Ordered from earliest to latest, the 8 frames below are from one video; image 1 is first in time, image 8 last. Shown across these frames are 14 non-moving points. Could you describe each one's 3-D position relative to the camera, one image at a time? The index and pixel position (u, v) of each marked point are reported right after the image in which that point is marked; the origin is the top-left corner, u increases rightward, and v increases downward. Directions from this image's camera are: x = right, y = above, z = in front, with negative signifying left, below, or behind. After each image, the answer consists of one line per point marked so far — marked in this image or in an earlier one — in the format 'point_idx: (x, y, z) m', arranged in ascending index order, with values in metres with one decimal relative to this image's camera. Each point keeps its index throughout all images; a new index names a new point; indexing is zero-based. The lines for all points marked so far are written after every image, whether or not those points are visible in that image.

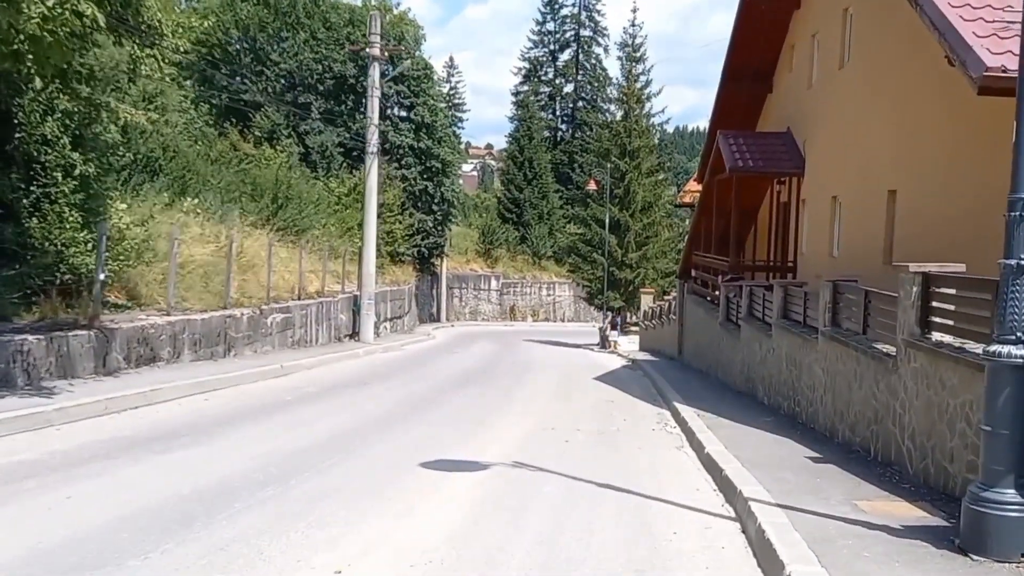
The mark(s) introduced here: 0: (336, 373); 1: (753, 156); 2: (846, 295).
0: (-3.0, -1.5, +19.6) m
1: (+4.0, +2.2, +17.9) m
2: (+2.8, -0.1, +9.2) m
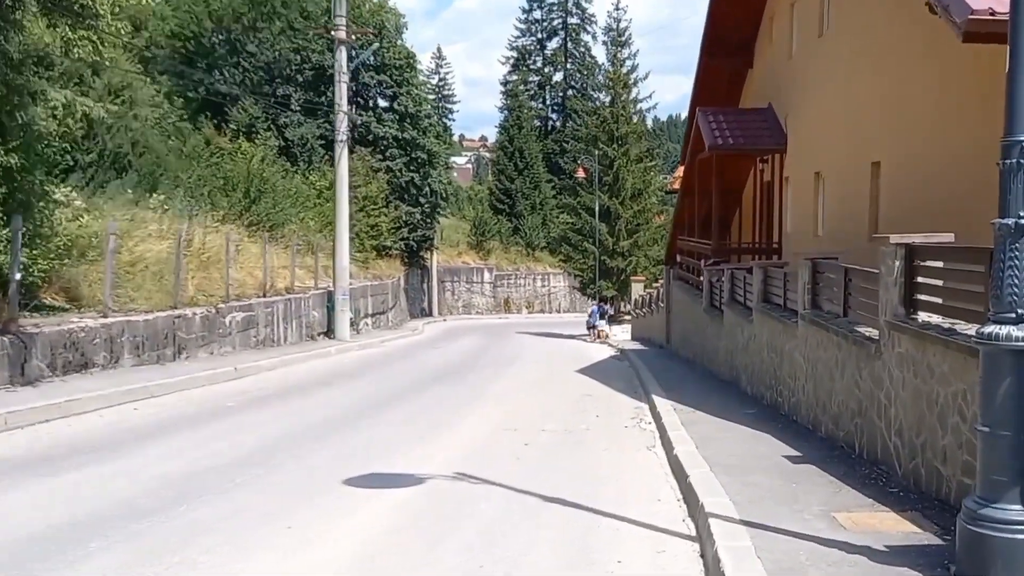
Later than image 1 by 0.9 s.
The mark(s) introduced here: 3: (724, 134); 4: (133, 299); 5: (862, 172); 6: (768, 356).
0: (-3.4, -1.4, +18.8) m
1: (+3.5, +2.5, +17.1) m
2: (+2.4, +0.1, +8.4) m
3: (+3.4, +2.5, +17.2) m
4: (-6.2, -0.2, +18.6) m
5: (+4.0, +1.4, +12.3) m
6: (+2.6, -0.7, +11.1) m
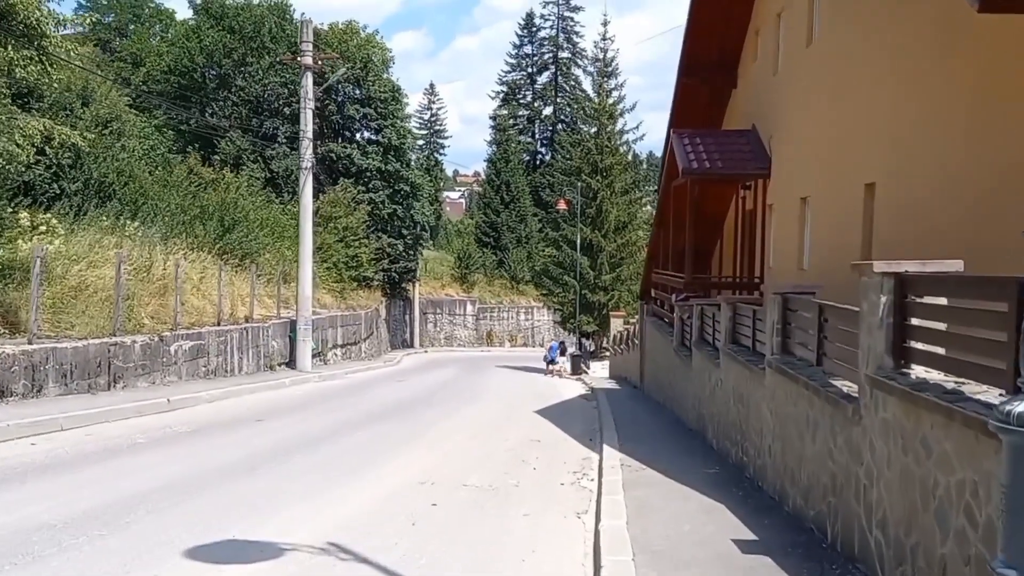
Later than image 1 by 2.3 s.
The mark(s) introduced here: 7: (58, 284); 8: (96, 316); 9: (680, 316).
0: (-4.1, -1.8, +17.3) m
1: (+2.9, +1.9, +15.8) m
2: (+1.8, -0.2, +7.0) m
3: (+2.8, +1.9, +15.9) m
4: (-6.9, -0.6, +17.1) m
5: (+3.4, +0.9, +11.0) m
6: (+2.0, -1.1, +9.7) m
7: (-7.7, +0.1, +18.4) m
8: (-6.9, -0.4, +18.0) m
9: (+2.4, -0.4, +16.0) m
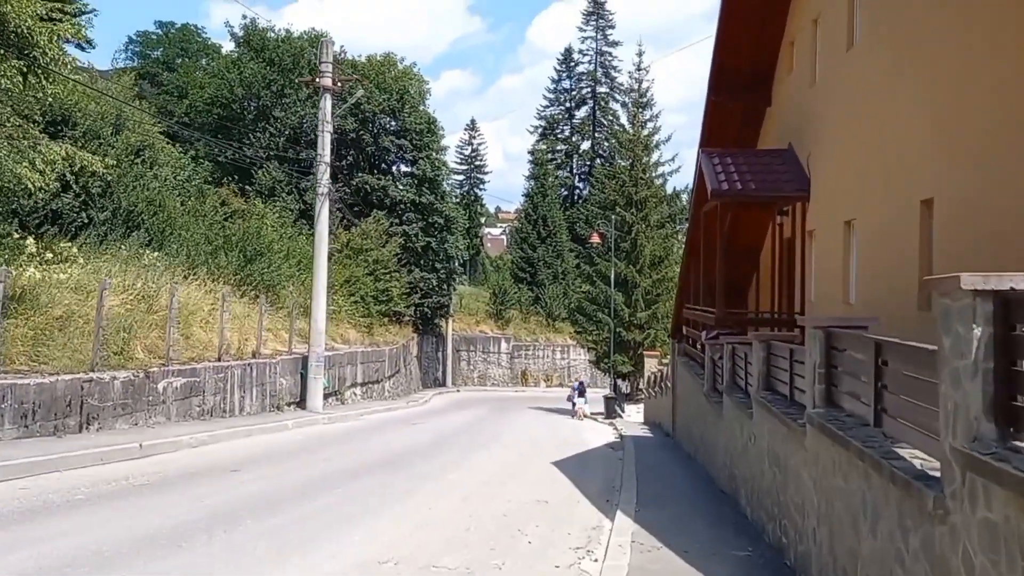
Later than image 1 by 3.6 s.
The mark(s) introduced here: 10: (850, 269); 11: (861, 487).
0: (-3.9, -2.3, +15.8) m
1: (+3.1, +1.4, +14.2) m
2: (+1.7, -0.3, +5.4) m
3: (+3.0, +1.4, +14.3) m
4: (-6.7, -1.0, +15.8) m
5: (+3.4, +0.6, +9.3) m
6: (+1.9, -1.4, +8.0) m
7: (-7.4, -0.5, +17.1) m
8: (-6.7, -0.9, +16.6) m
9: (+2.6, -0.9, +14.3) m
10: (+3.6, +0.2, +11.7) m
11: (+1.4, -0.8, +4.4) m
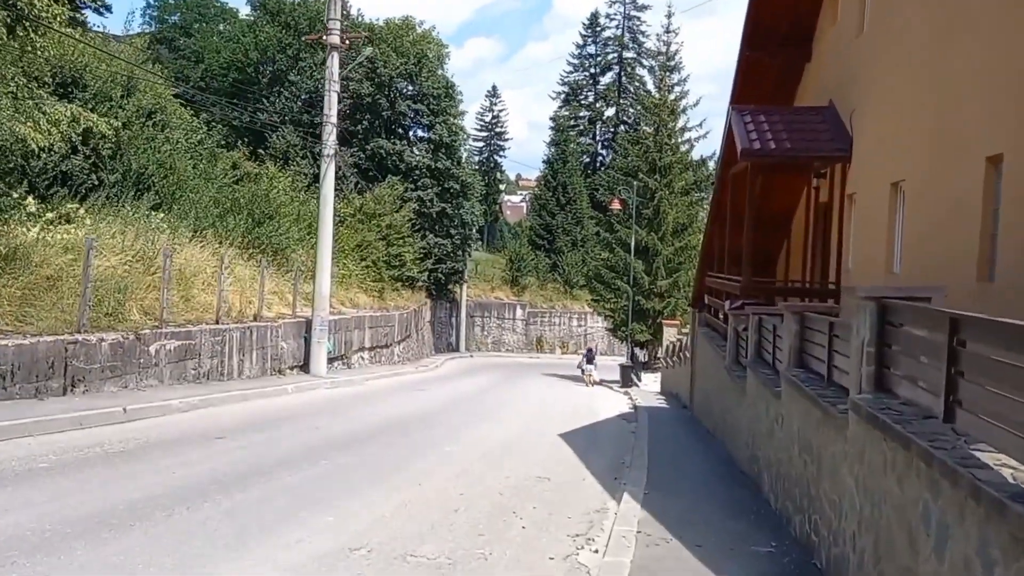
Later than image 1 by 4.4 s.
0: (-3.9, -1.7, +15.1) m
1: (+3.2, +1.8, +13.2) m
2: (+1.6, -0.2, +4.6) m
3: (+3.1, +1.8, +13.3) m
4: (-6.6, -0.4, +15.0) m
5: (+3.4, +0.9, +8.4) m
6: (+1.8, -1.1, +7.2) m
7: (-7.3, +0.2, +16.4) m
8: (-6.5, -0.3, +15.9) m
9: (+2.7, -0.5, +13.5) m
10: (+3.7, +0.5, +10.7) m
11: (+1.3, -0.7, +3.6) m
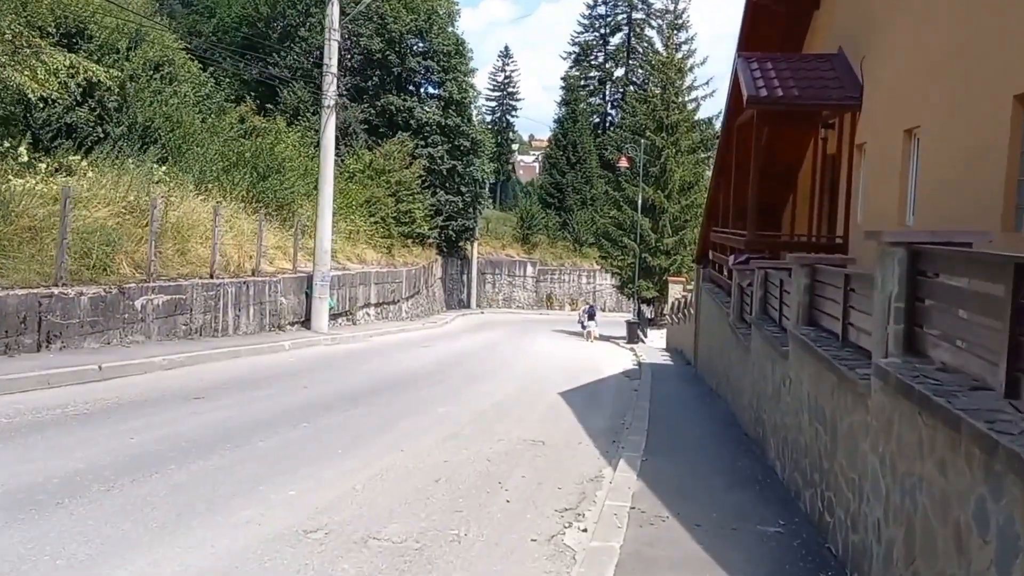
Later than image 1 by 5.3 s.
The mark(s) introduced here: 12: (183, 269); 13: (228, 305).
0: (-3.9, -1.1, +14.4) m
1: (+3.2, +2.4, +12.3) m
2: (+1.5, 0.0, +3.8) m
3: (+3.1, +2.4, +12.4) m
4: (-6.6, +0.2, +14.4) m
5: (+3.3, +1.2, +7.5) m
6: (+1.7, -0.8, +6.4) m
7: (-7.3, +0.9, +15.7) m
8: (-6.5, +0.4, +15.2) m
9: (+2.7, +0.1, +12.7) m
10: (+3.6, +0.9, +9.9) m
11: (+1.2, -0.5, +2.8) m
12: (-5.9, +0.3, +19.3) m
13: (-5.2, -0.3, +19.6) m
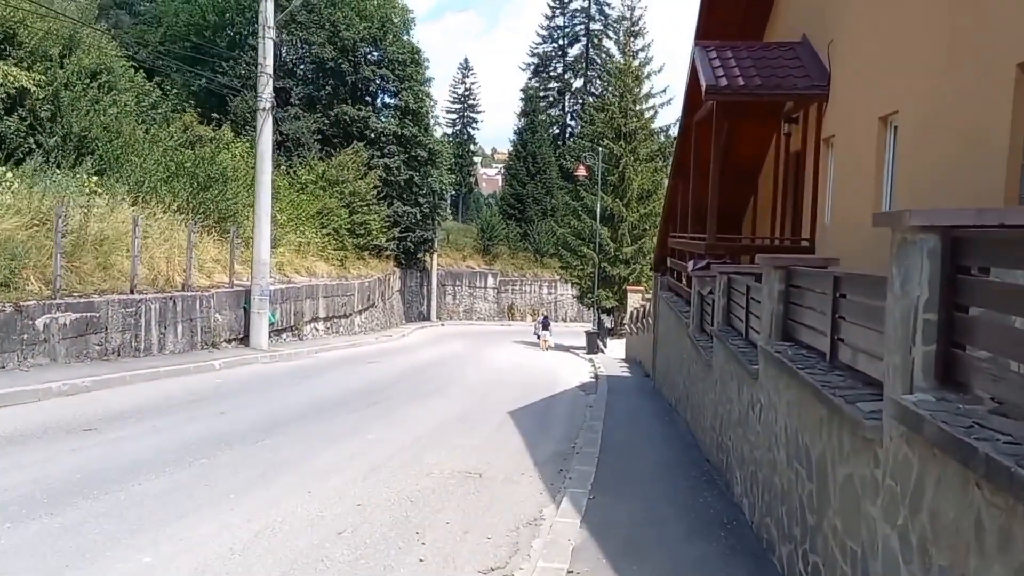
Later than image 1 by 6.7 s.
0: (-4.5, -1.3, +13.0) m
1: (+2.5, +2.3, +11.2) m
2: (+1.1, 0.0, +2.5) m
3: (+2.4, +2.3, +11.3) m
4: (-7.3, 0.0, +12.9) m
5: (+2.8, +1.2, +6.4) m
6: (+1.3, -0.9, +5.2) m
7: (-8.0, +0.7, +14.2) m
8: (-7.3, +0.2, +13.7) m
9: (+2.0, 0.0, +11.5) m
10: (+3.0, +0.9, +8.7) m
11: (+0.9, -0.5, +1.5) m
12: (-6.7, +0.1, +17.8) m
13: (-6.0, -0.6, +18.1) m
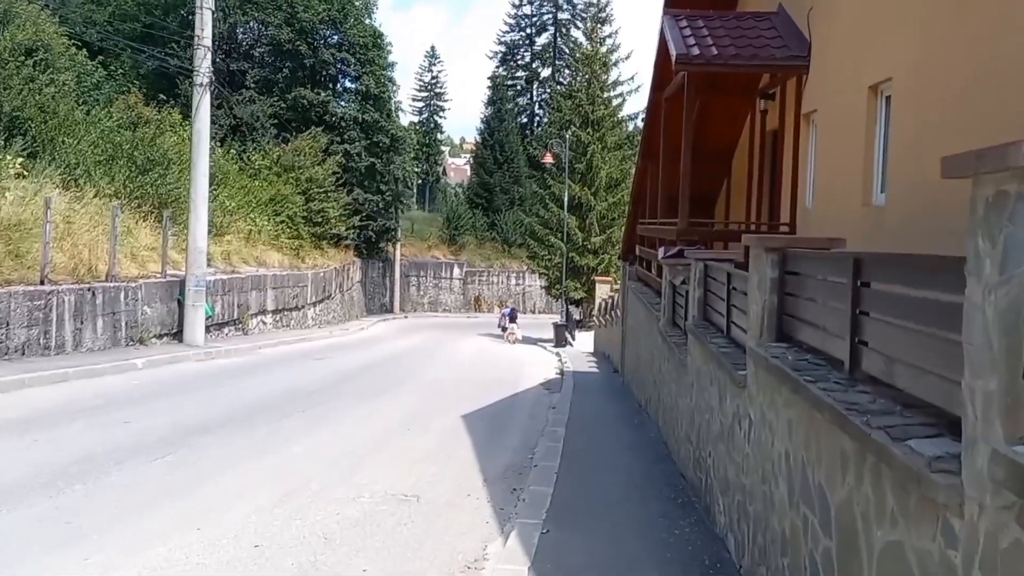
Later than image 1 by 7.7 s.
0: (-5.1, -1.2, +11.6) m
1: (+2.0, +2.4, +10.0) m
2: (+0.9, 0.0, +1.3) m
3: (+1.9, +2.4, +10.1) m
4: (-7.8, +0.1, +11.4) m
5: (+2.5, +1.2, +5.2) m
6: (+1.0, -0.8, +4.0) m
7: (-8.6, +0.8, +12.7) m
8: (-7.8, +0.3, +12.3) m
9: (+1.5, +0.1, +10.3) m
10: (+2.6, +1.0, +7.6) m
11: (+0.7, -0.5, +0.3) m
12: (-7.4, +0.2, +16.4) m
13: (-6.7, -0.4, +16.7) m
